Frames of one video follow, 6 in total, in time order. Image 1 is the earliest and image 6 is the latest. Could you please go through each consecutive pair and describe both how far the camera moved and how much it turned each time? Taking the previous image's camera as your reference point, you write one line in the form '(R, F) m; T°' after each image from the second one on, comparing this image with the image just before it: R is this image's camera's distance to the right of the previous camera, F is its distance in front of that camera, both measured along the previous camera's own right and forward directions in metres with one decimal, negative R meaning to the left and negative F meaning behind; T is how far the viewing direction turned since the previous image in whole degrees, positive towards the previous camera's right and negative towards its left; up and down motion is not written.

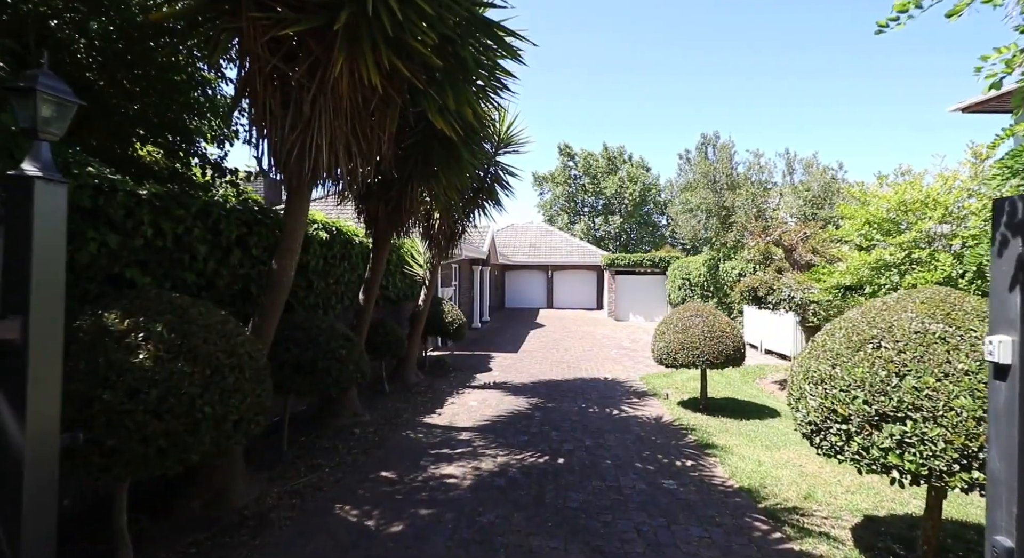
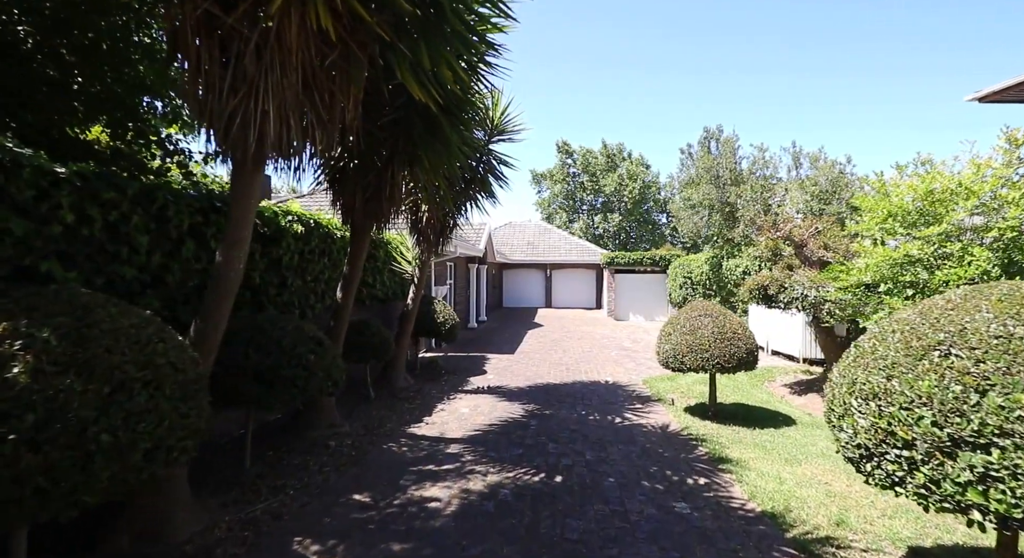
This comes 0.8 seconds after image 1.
(+0.1, +0.5) m; 0°
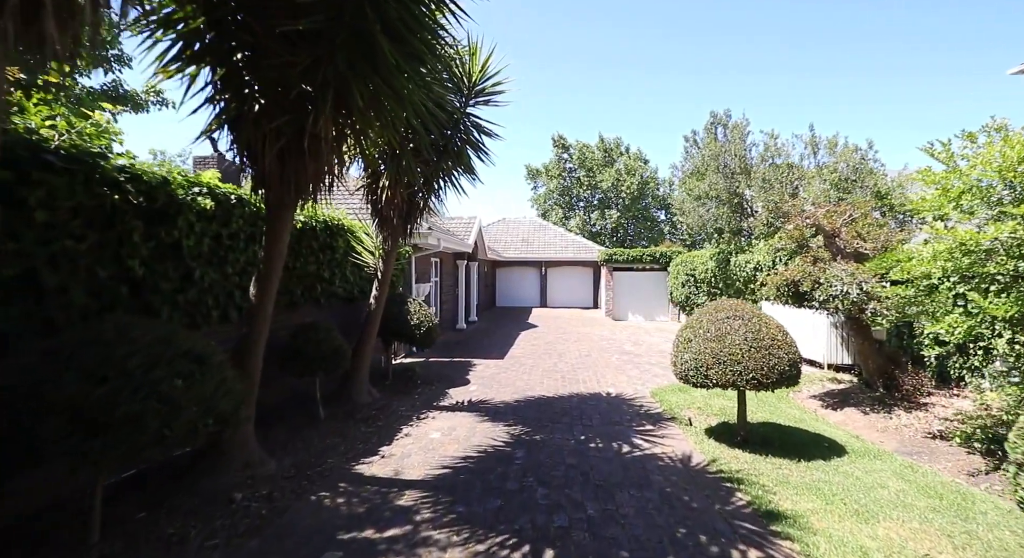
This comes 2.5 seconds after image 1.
(+0.2, +1.3) m; 0°
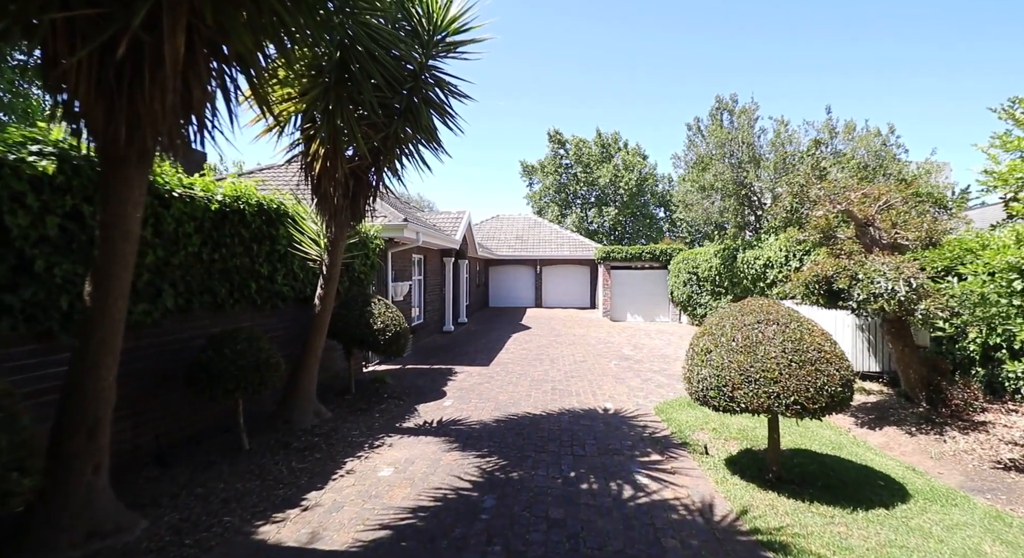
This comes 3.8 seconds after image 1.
(+0.2, +1.2) m; 0°
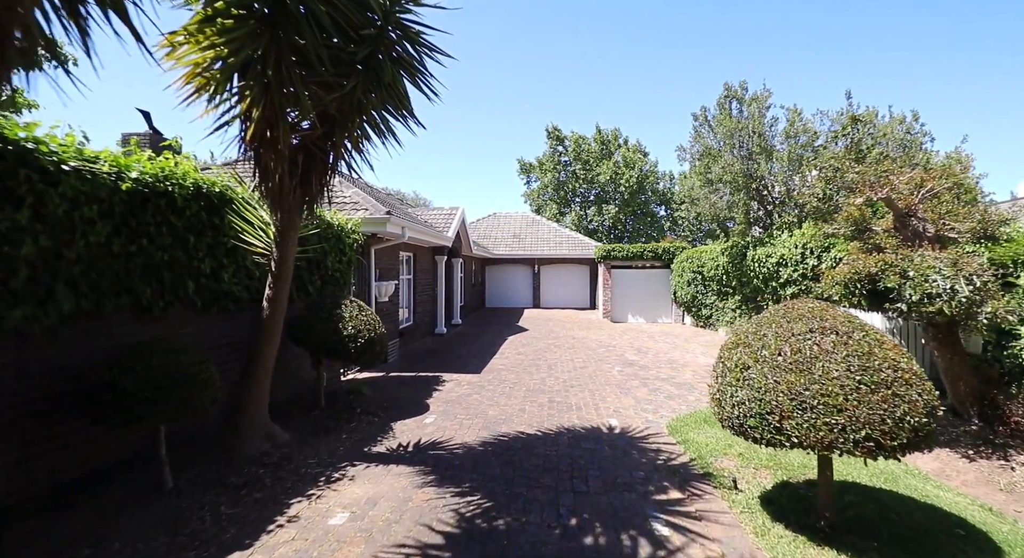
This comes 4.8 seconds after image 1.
(+0.1, +0.9) m; 0°
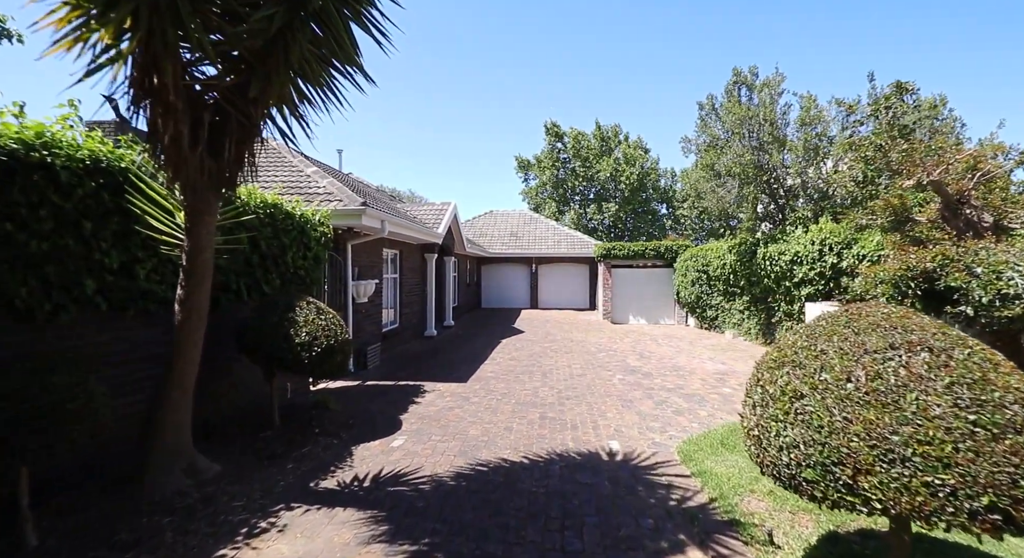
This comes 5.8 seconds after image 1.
(+0.2, +0.9) m; 0°
